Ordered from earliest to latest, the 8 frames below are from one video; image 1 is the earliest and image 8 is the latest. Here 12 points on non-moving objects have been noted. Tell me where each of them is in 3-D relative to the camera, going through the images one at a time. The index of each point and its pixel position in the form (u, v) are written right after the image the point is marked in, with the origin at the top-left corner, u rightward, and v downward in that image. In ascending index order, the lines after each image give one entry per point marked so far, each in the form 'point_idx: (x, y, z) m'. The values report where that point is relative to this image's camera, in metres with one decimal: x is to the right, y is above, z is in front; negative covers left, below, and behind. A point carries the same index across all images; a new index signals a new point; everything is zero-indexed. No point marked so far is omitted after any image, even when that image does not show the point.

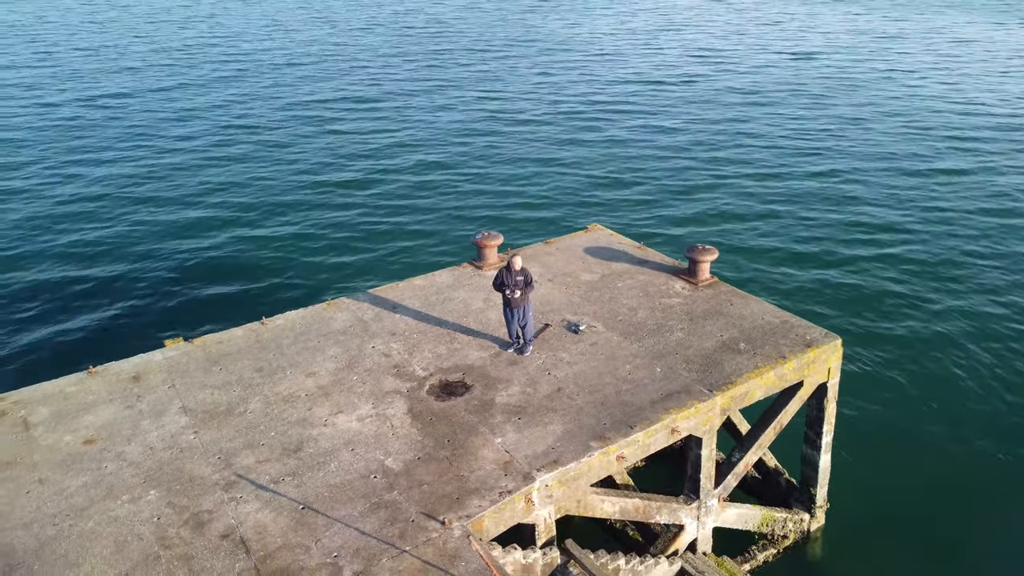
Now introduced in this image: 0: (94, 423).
0: (-5.2, -1.7, +10.2) m
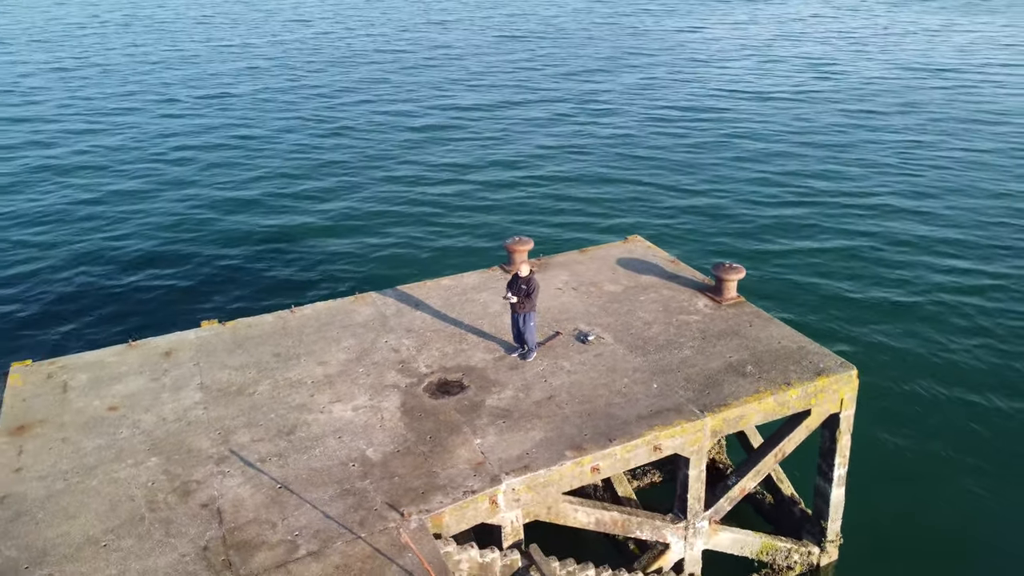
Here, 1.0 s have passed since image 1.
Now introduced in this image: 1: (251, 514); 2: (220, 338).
0: (-5.4, -1.4, +11.2) m
1: (-2.9, -2.5, +9.0) m
2: (-4.5, -0.8, +12.6) m
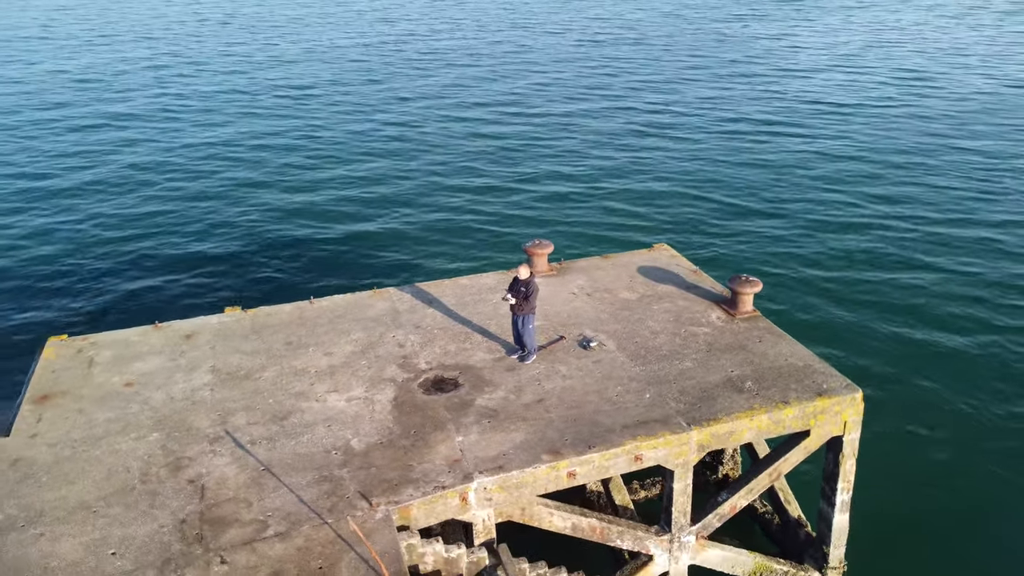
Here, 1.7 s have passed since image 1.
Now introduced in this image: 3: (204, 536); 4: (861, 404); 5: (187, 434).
0: (-5.4, -1.2, +11.9) m
1: (-3.3, -2.4, +9.5) m
2: (-4.4, -0.6, +13.2) m
3: (-3.3, -2.7, +8.9) m
4: (+4.8, -1.6, +11.2) m
5: (-4.2, -1.9, +10.5) m
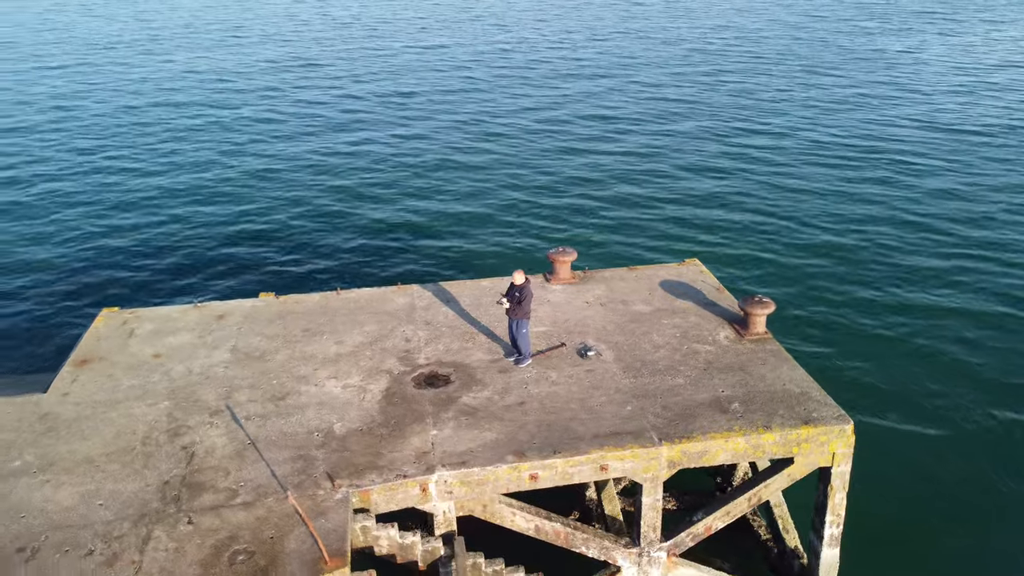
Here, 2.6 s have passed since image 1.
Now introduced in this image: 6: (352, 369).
0: (-5.5, -0.9, +13.1) m
1: (-3.8, -2.2, +10.3) m
2: (-4.2, -0.4, +14.1) m
3: (-3.9, -2.5, +9.7) m
4: (+4.5, -2.0, +10.9) m
5: (-4.5, -1.6, +11.5) m
6: (-2.4, -1.2, +12.3) m
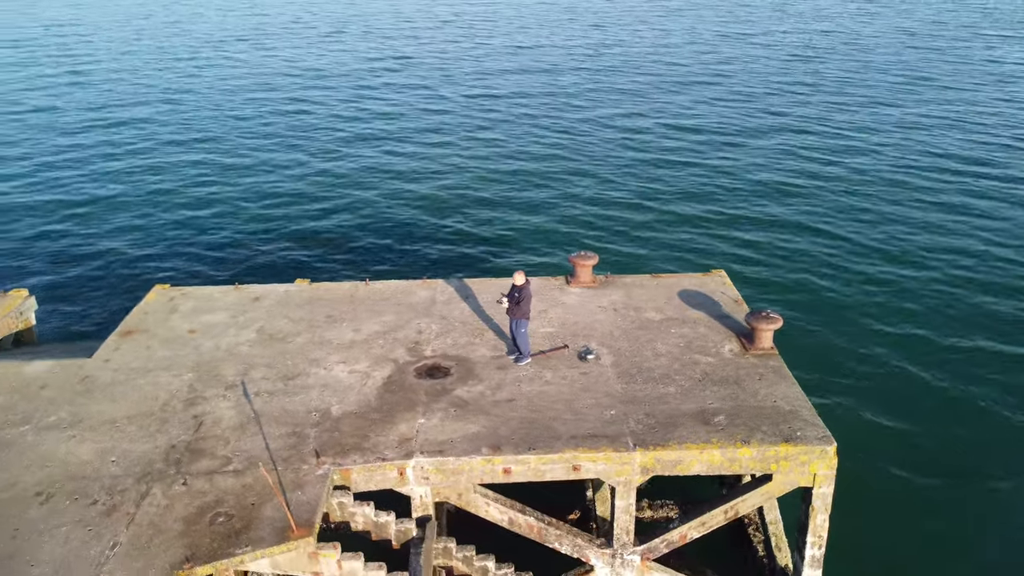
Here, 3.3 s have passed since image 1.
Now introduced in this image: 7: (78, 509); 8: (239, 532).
0: (-5.3, -0.6, +14.2) m
1: (-4.0, -2.0, +11.2) m
2: (-3.9, -0.1, +15.0) m
3: (-4.3, -2.2, +10.6) m
4: (+4.2, -2.3, +10.8) m
5: (-4.6, -1.4, +12.5) m
6: (-2.4, -1.1, +13.0) m
7: (-5.2, -2.6, +9.8) m
8: (-3.1, -2.8, +9.4) m
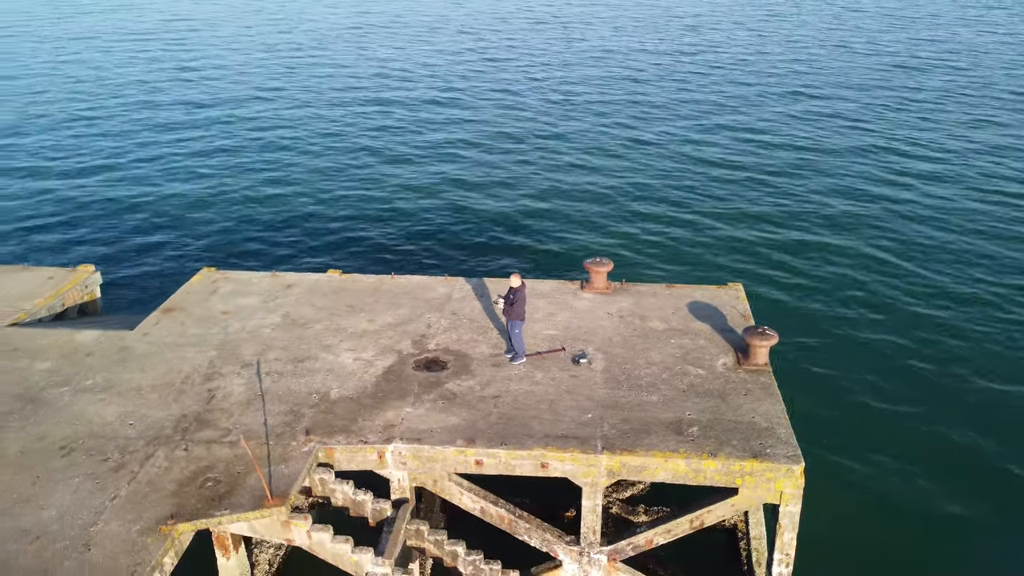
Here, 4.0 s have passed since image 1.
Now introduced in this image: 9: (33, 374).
0: (-5.1, -0.3, +15.4) m
1: (-4.3, -1.8, +12.3) m
2: (-3.6, +0.1, +16.1) m
3: (-4.6, -2.0, +11.8) m
4: (+3.8, -2.5, +10.8) m
5: (-4.7, -1.1, +13.6) m
6: (-2.4, -1.0, +13.8) m
7: (-5.7, -2.4, +11.1) m
8: (-3.7, -2.7, +10.4) m
9: (-7.8, -1.4, +13.2) m
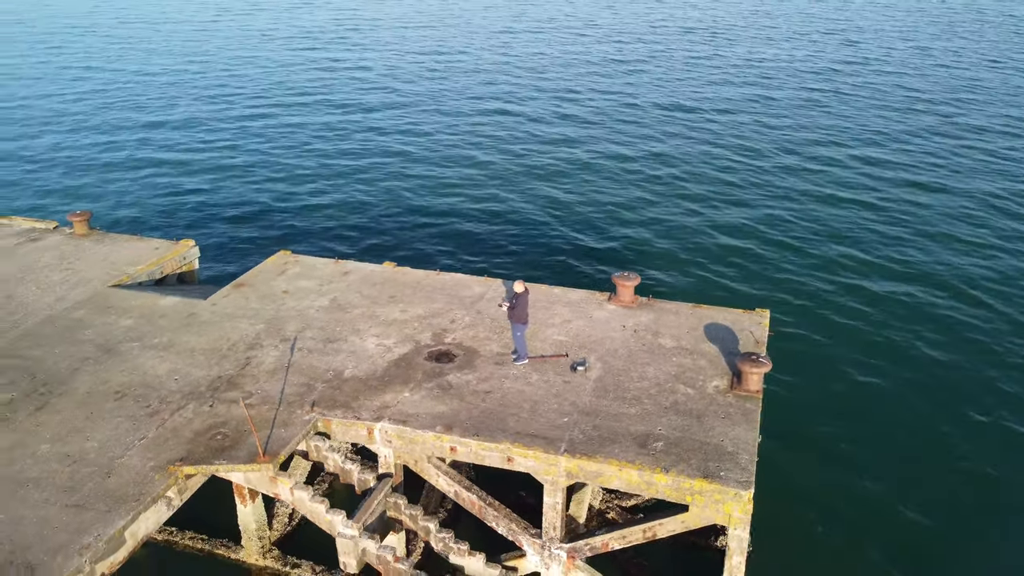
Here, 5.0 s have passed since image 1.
0: (-4.5, +0.1, +17.2) m
1: (-4.4, -1.4, +14.1) m
2: (-2.8, +0.3, +17.6) m
3: (-4.9, -1.7, +13.6) m
4: (+3.2, -2.9, +11.1) m
5: (-4.5, -0.8, +15.4) m
6: (-2.2, -0.8, +15.2) m
7: (-6.0, -1.9, +13.1) m
8: (-4.2, -2.4, +12.1) m
9: (-7.6, -0.8, +15.6) m
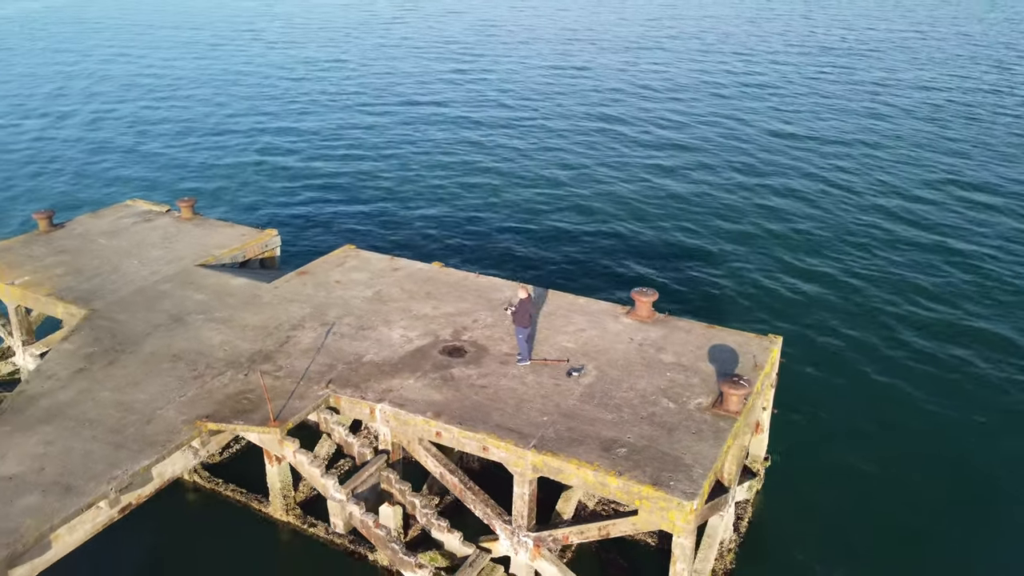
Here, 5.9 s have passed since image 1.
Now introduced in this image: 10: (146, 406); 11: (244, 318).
0: (-3.7, +0.3, +19.0) m
1: (-4.3, -1.2, +15.9) m
2: (-2.0, +0.3, +19.1) m
3: (-4.9, -1.4, +15.5) m
4: (+2.5, -3.2, +11.7) m
5: (-4.1, -0.6, +17.3) m
6: (-1.9, -0.8, +16.7) m
7: (-6.1, -1.5, +15.3) m
8: (-4.6, -2.1, +13.9) m
9: (-7.1, -0.3, +18.0) m
10: (-6.3, -2.0, +14.1) m
11: (-5.6, -0.7, +17.2) m
